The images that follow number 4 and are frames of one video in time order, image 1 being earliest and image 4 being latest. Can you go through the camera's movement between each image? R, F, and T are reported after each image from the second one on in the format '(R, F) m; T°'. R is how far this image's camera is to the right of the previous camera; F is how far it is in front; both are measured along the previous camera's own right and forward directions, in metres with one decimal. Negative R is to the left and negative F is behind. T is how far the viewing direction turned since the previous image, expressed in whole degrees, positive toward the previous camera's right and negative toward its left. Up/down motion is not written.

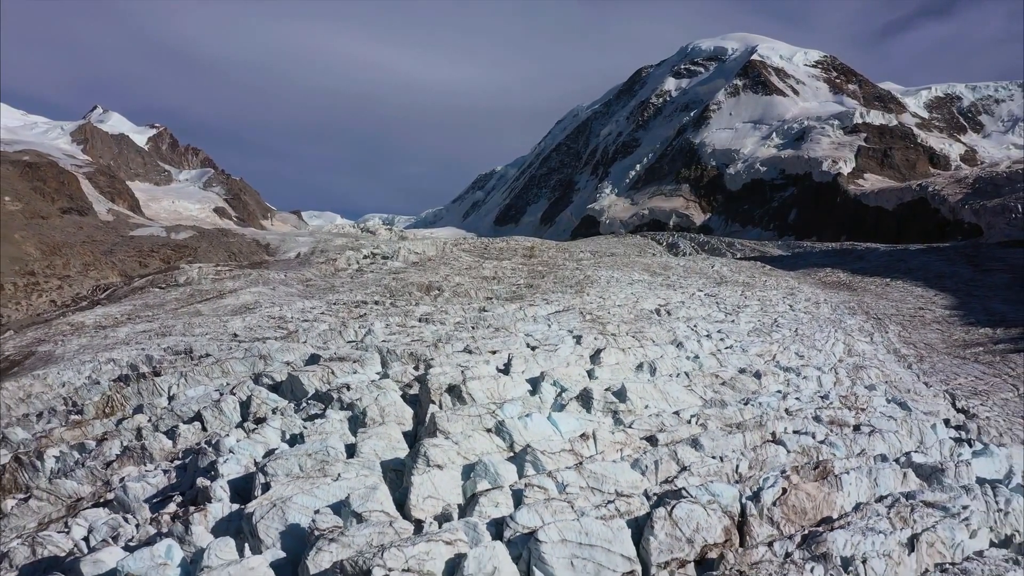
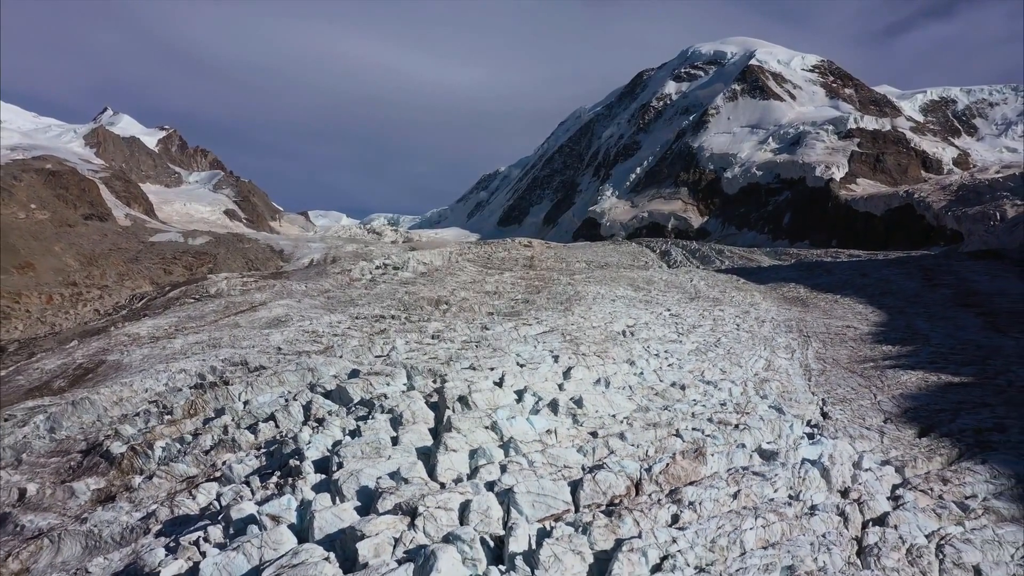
(+0.1, -1.9) m; 0°
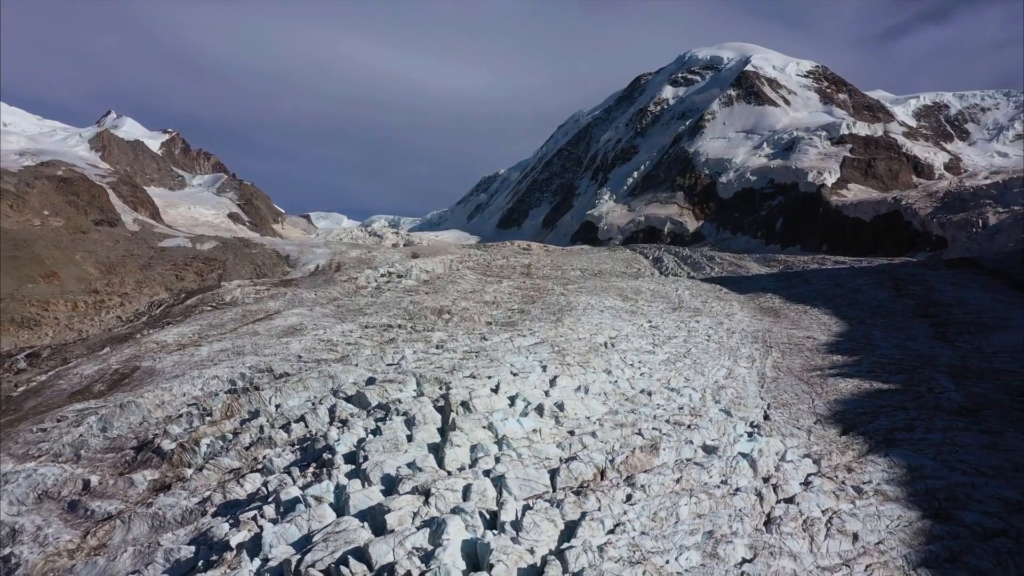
(+0.1, -1.3) m; 0°
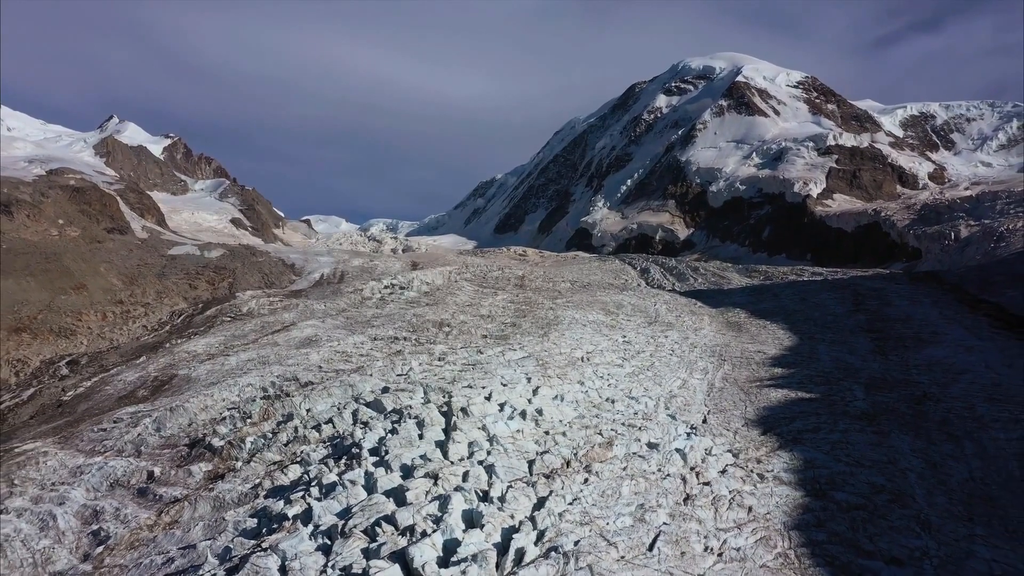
(+0.1, -1.9) m; 0°
